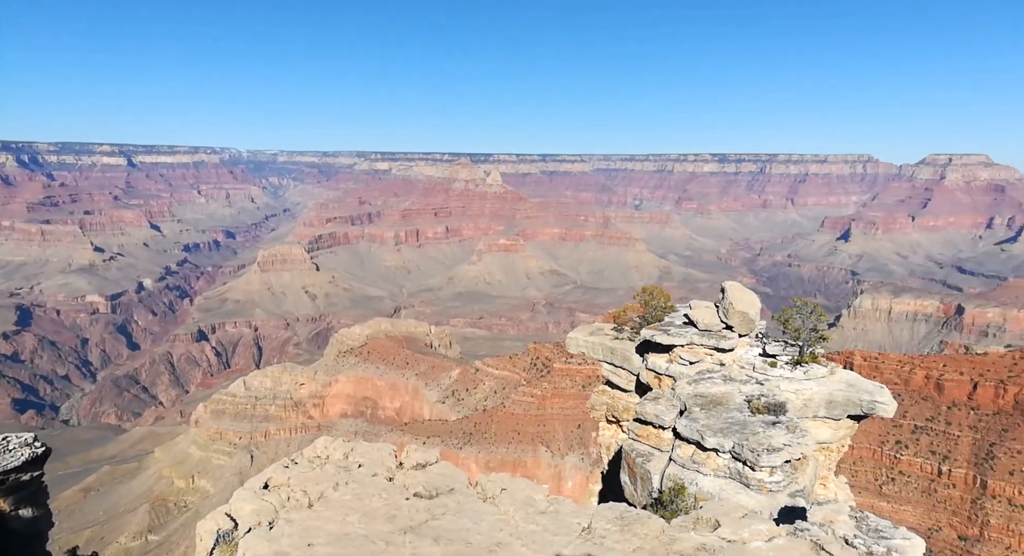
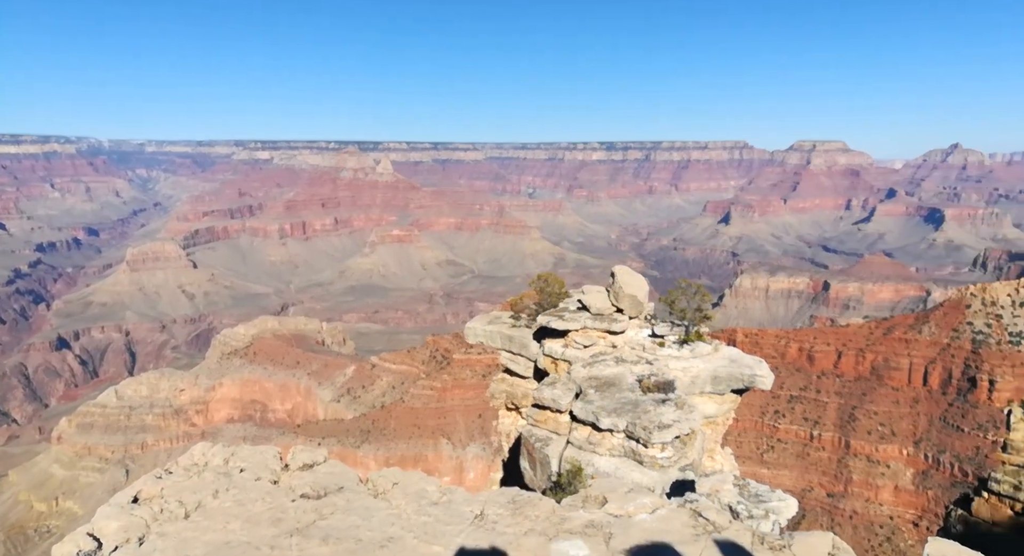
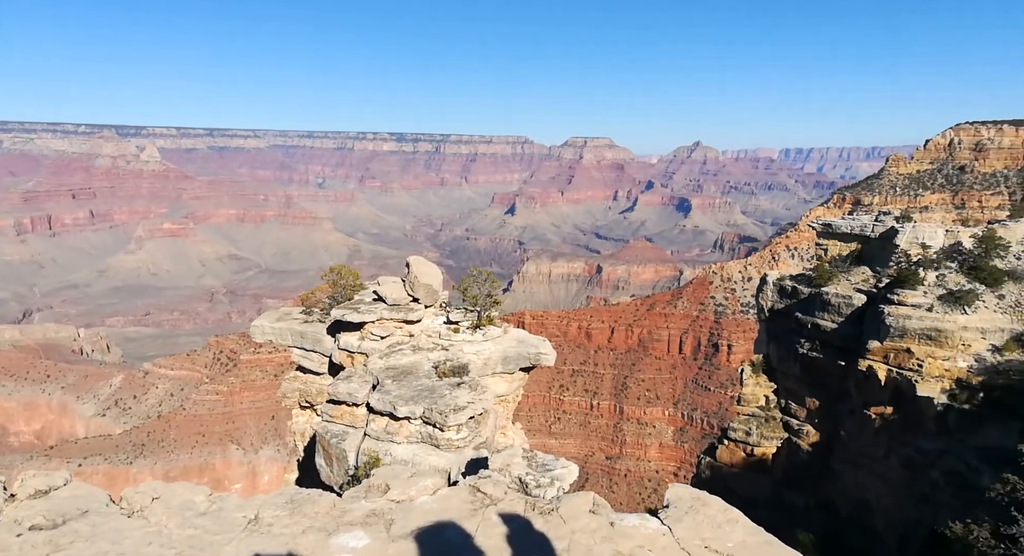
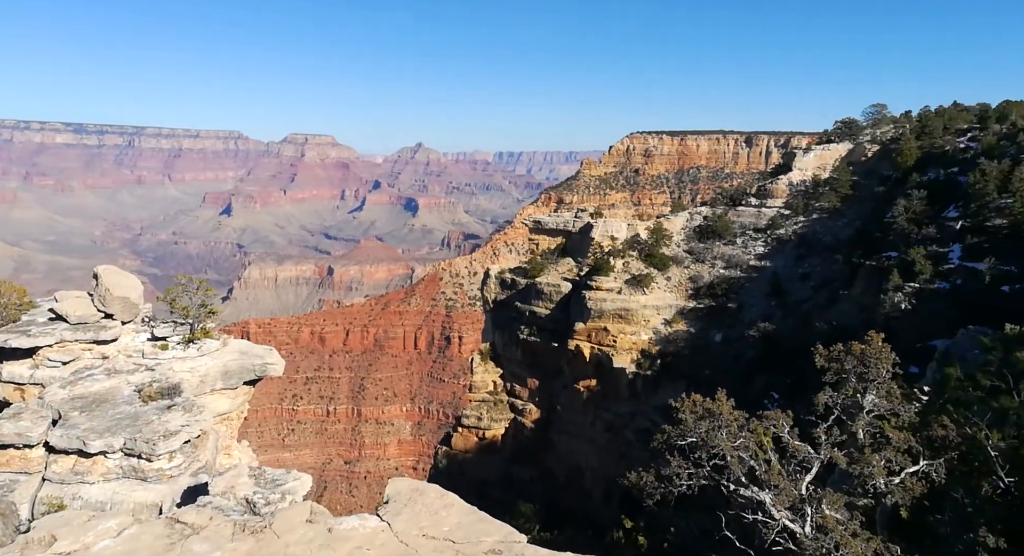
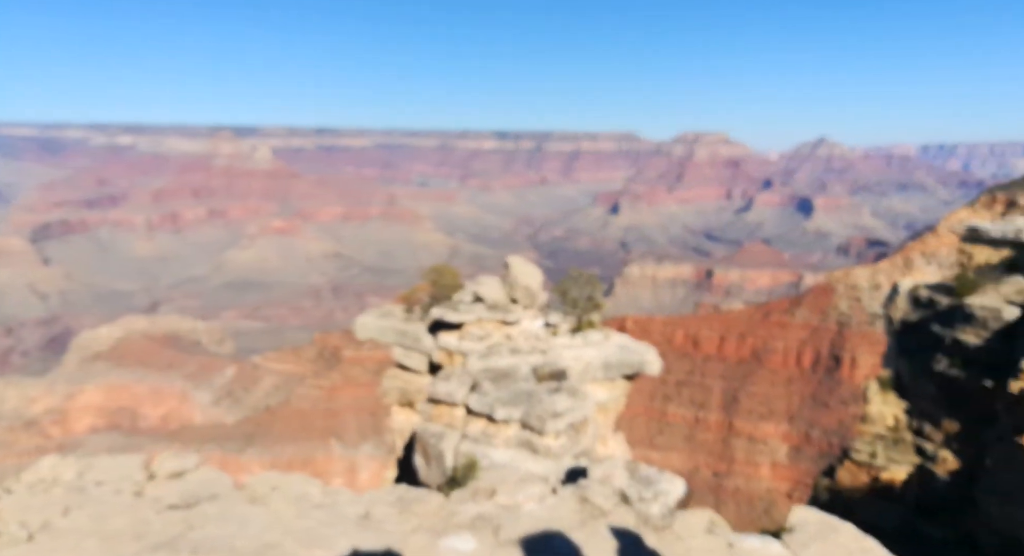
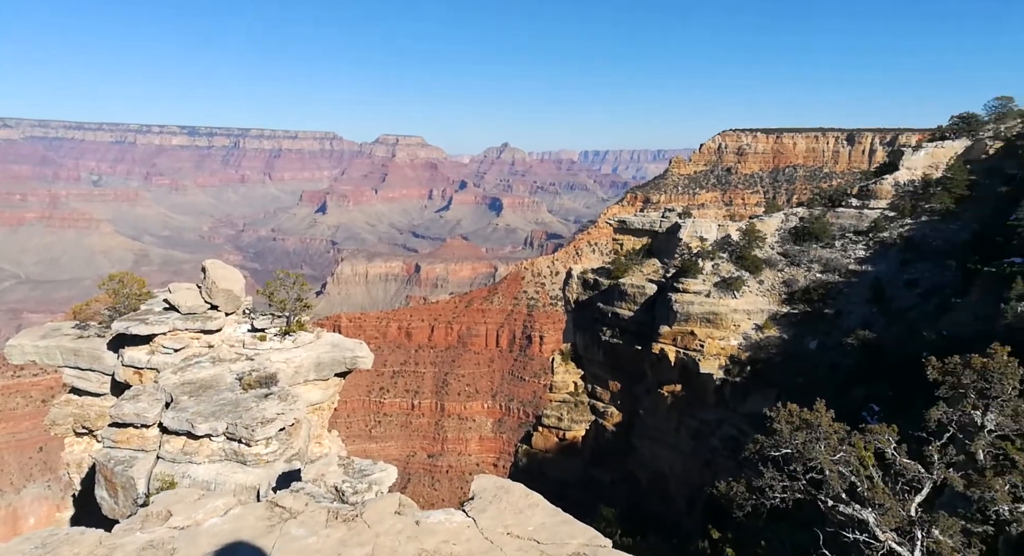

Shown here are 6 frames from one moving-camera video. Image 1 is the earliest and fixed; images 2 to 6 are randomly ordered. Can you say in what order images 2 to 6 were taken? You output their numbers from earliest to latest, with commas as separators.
2, 5, 3, 6, 4
